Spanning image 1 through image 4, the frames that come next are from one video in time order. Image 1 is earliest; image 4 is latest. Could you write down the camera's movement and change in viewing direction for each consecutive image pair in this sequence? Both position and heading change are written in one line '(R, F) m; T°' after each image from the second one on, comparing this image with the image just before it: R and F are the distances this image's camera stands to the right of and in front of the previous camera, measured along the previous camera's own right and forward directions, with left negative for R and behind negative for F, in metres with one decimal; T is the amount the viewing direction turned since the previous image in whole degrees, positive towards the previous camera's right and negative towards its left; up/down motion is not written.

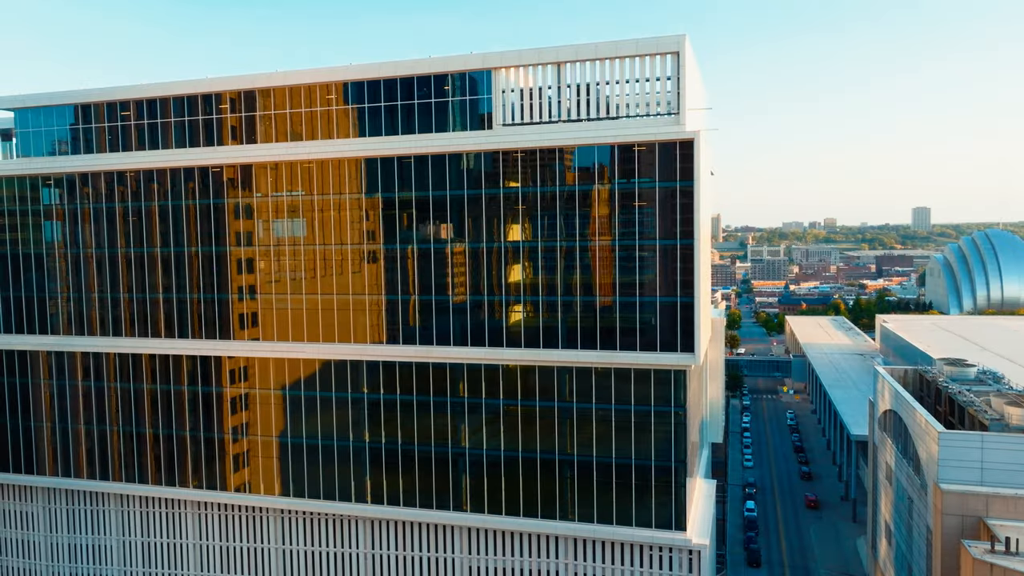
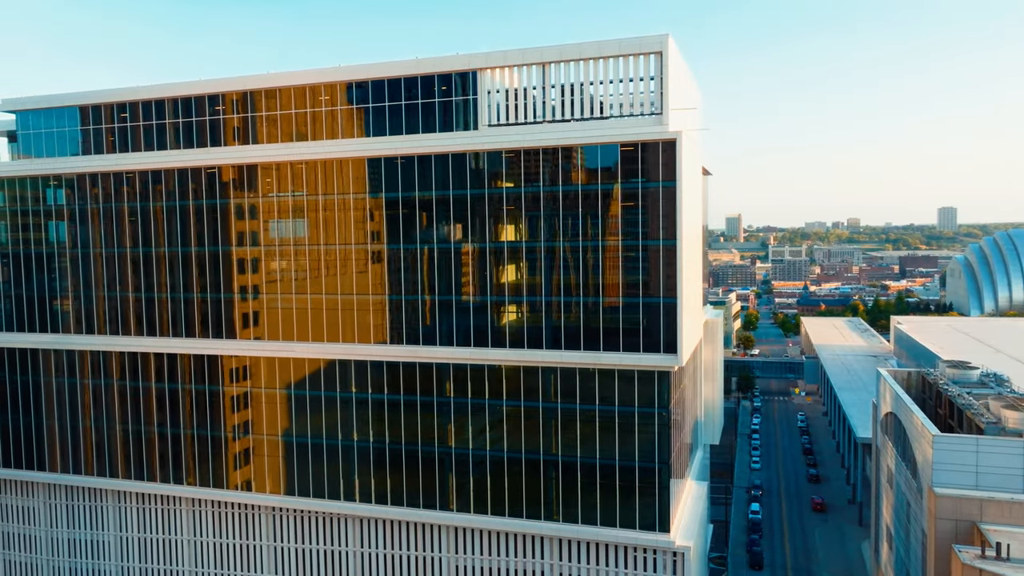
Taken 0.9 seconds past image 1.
(+1.3, 0.0) m; -1°
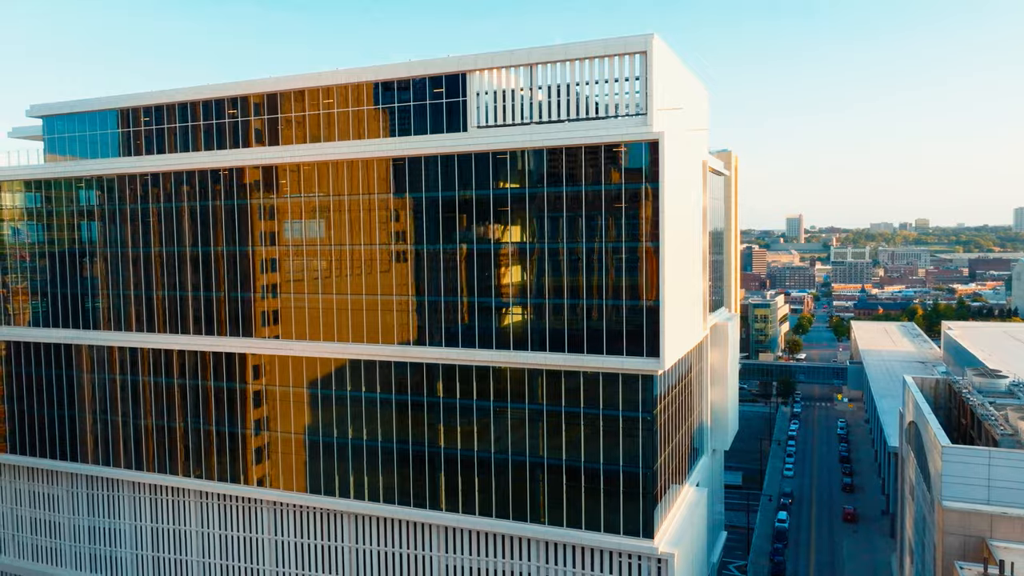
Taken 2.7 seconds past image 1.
(+2.5, +0.1) m; -4°
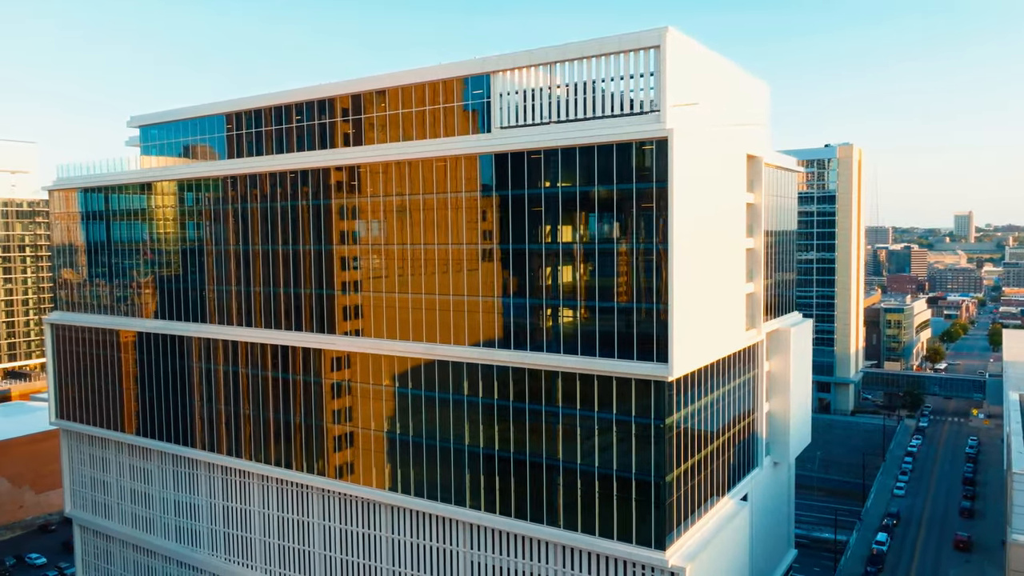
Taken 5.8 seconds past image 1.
(+4.3, +0.4) m; -10°
